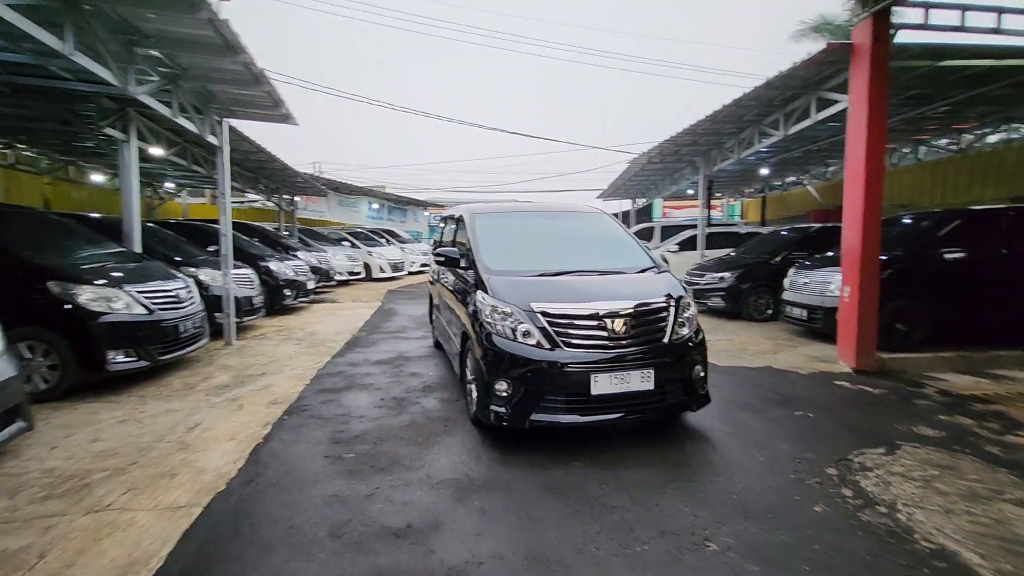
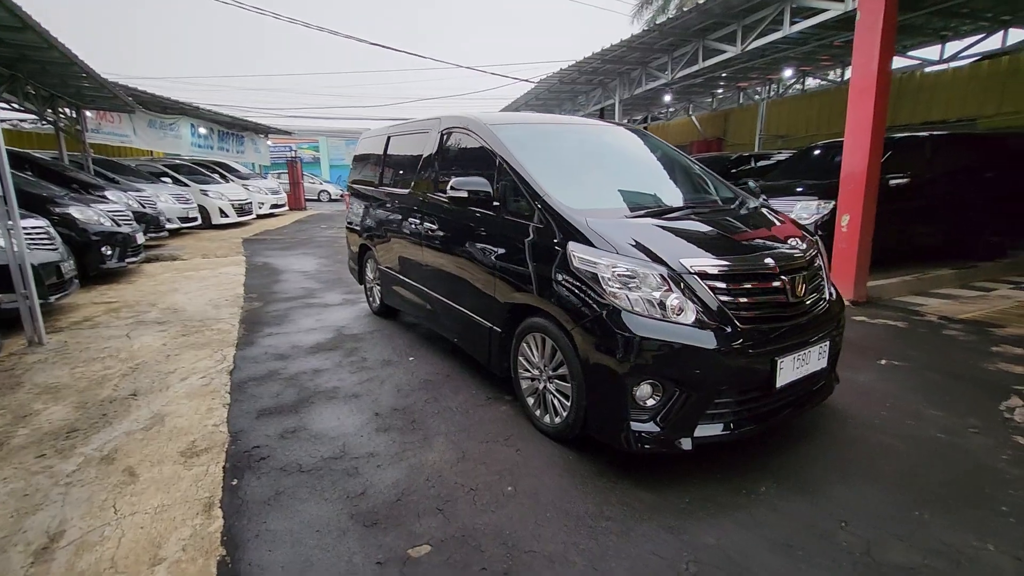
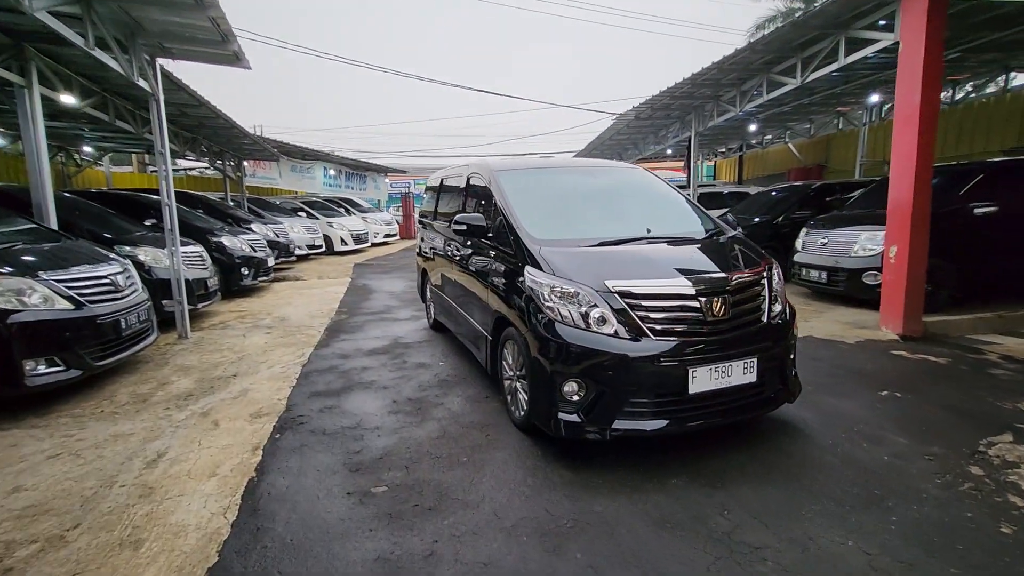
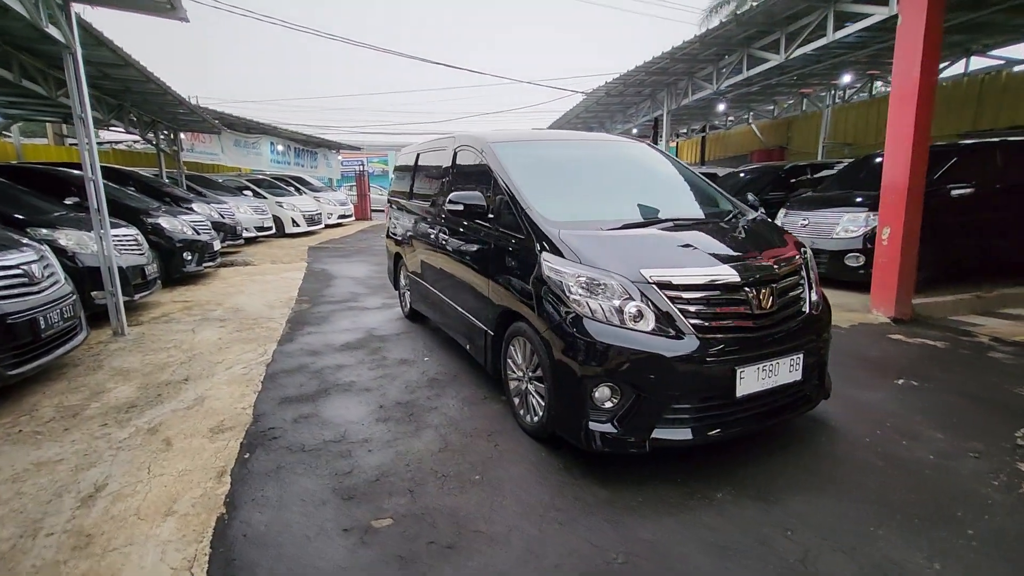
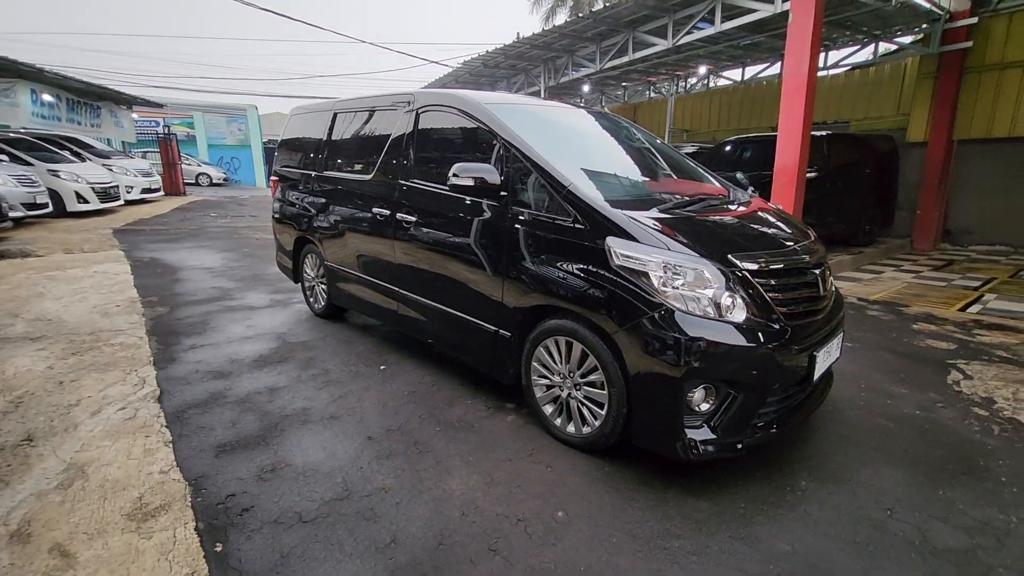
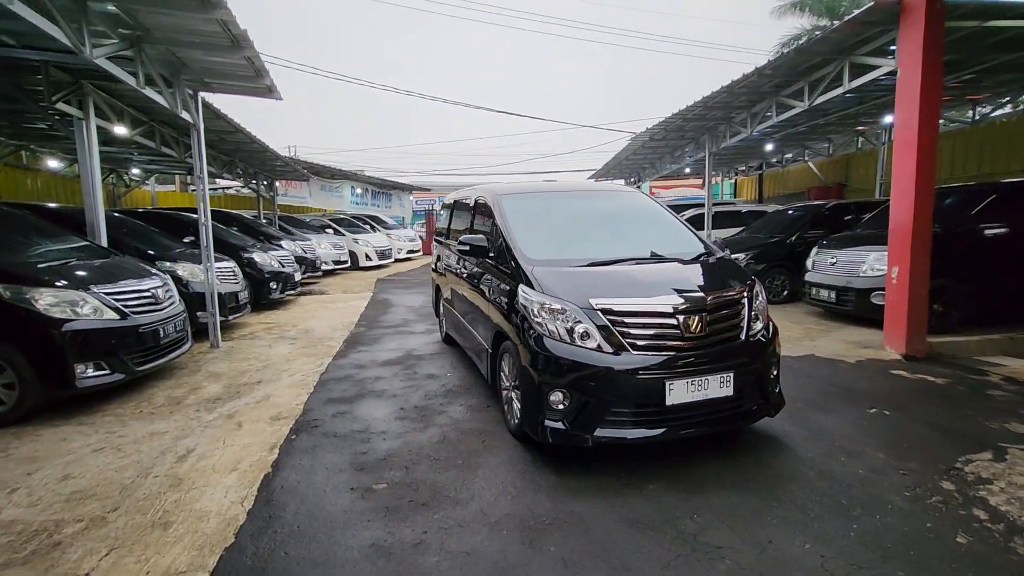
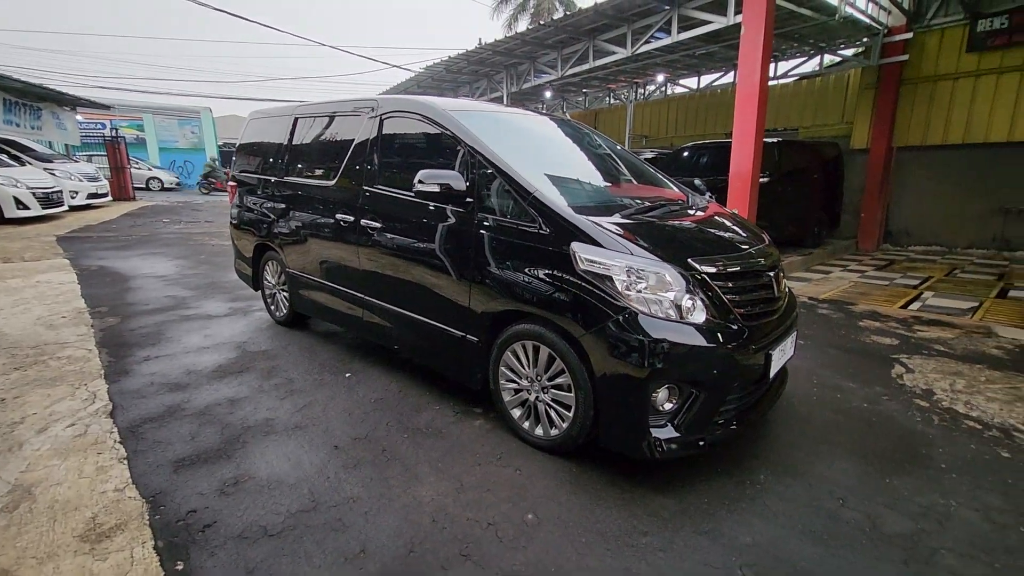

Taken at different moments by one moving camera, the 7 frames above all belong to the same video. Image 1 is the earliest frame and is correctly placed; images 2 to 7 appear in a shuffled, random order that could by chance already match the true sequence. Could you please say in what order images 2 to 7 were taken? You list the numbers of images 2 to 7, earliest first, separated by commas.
6, 3, 4, 2, 5, 7
